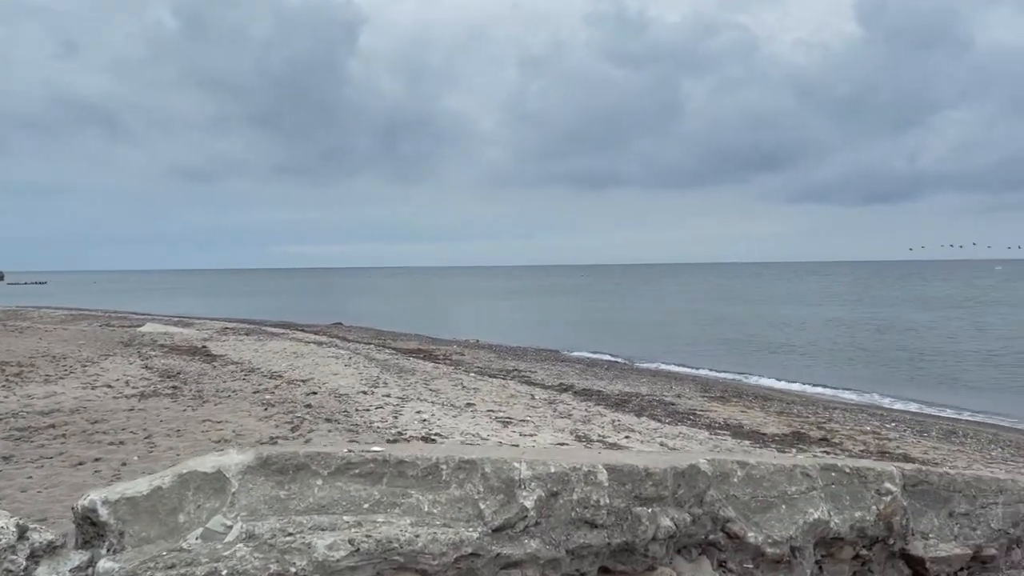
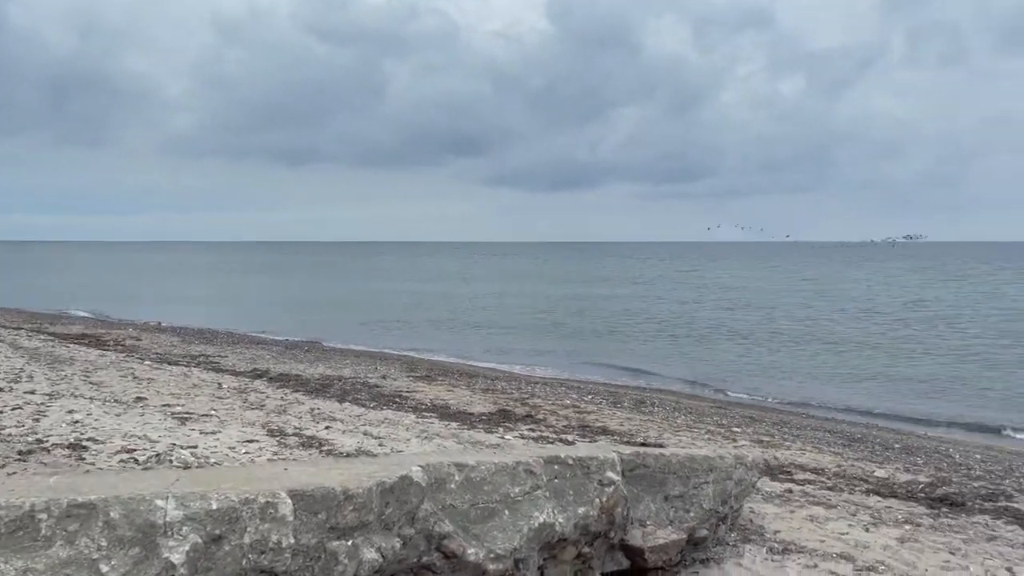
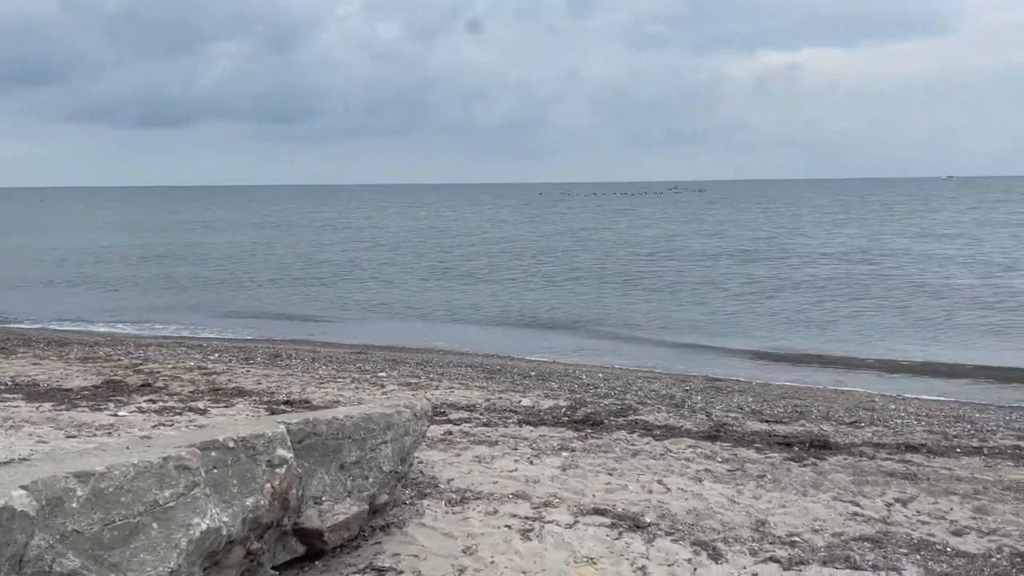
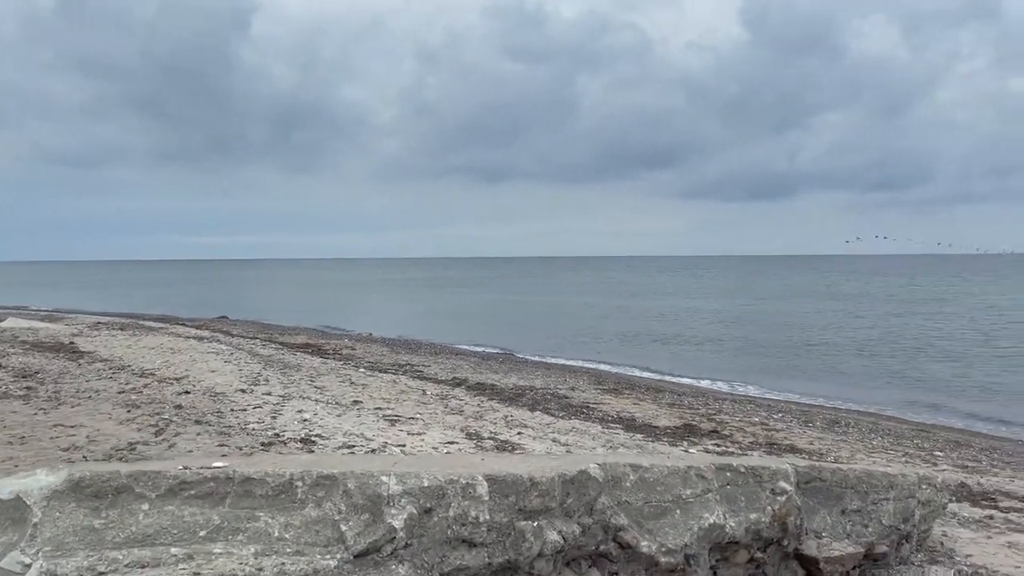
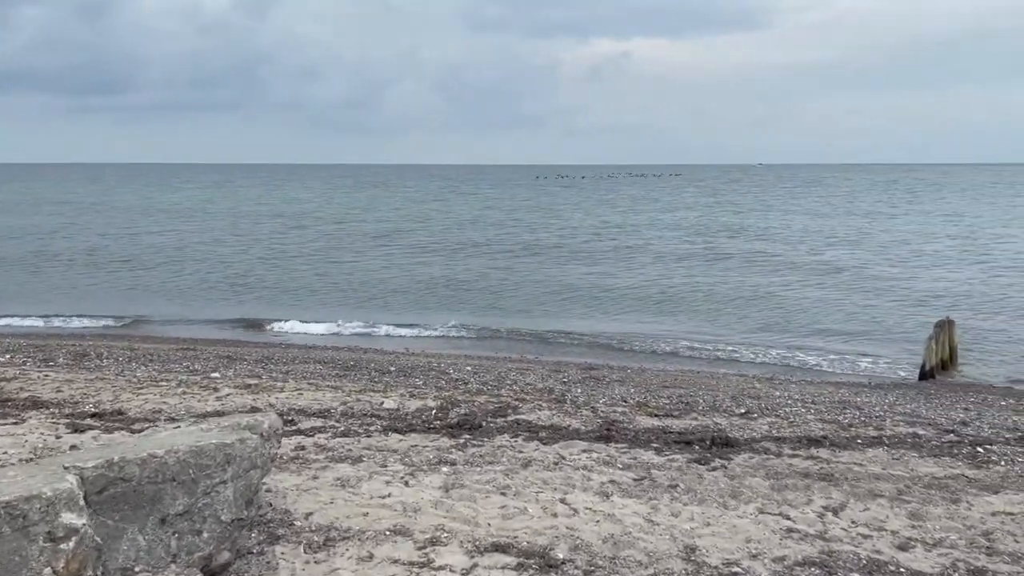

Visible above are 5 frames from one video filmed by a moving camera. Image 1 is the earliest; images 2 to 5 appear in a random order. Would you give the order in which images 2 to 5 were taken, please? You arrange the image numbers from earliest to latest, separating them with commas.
4, 2, 3, 5
